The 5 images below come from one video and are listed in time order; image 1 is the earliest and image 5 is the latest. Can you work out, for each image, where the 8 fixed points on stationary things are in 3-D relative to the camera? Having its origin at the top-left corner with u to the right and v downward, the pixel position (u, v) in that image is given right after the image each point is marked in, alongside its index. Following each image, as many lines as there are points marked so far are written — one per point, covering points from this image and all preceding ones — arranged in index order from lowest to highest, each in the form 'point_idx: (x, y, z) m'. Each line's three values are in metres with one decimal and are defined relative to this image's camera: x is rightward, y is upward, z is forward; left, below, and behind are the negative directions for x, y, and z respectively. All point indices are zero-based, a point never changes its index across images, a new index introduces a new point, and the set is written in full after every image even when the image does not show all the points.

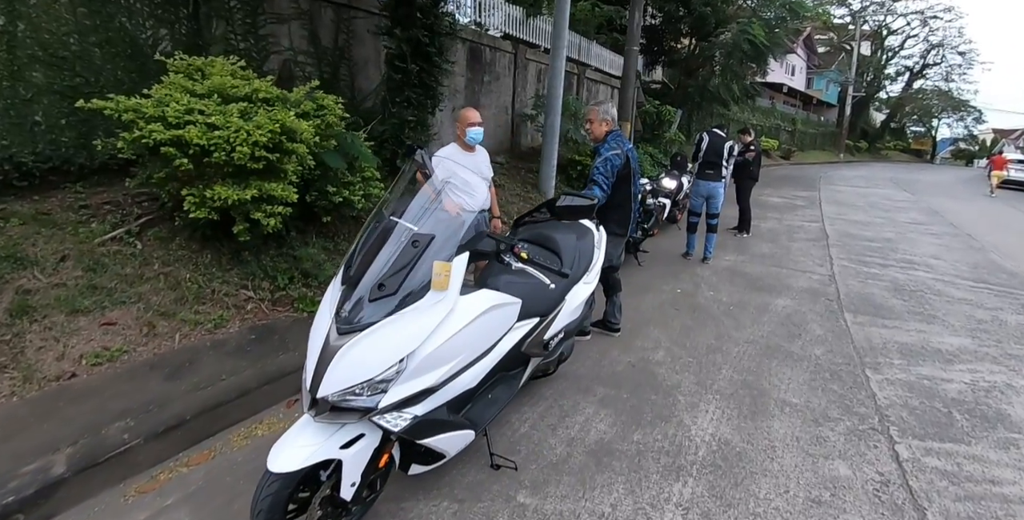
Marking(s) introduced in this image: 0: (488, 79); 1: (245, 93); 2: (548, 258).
0: (-0.4, +3.2, +9.4) m
1: (-2.1, +1.3, +4.2) m
2: (+0.2, 0.0, +2.6) m
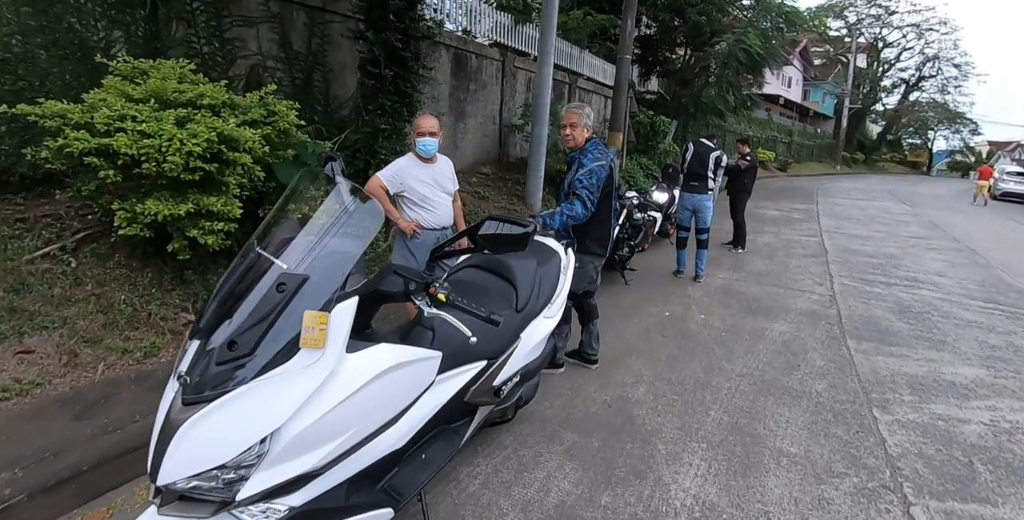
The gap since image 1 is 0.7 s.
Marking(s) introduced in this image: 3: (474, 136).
0: (-0.6, +3.0, +9.1) m
1: (-2.4, +1.2, +3.9) m
2: (-0.1, -0.1, +2.2) m
3: (-0.7, +2.2, +9.2) m
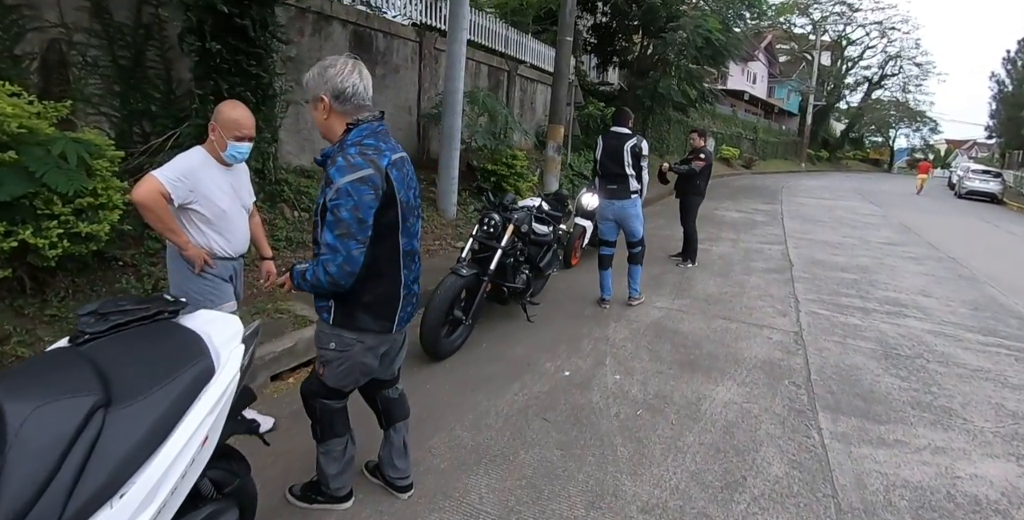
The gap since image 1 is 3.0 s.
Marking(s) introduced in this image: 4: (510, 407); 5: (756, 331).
0: (-1.9, +2.7, +7.6) m
1: (-3.3, +0.9, +2.4) m
2: (-0.9, -0.4, +0.9) m
3: (-1.9, +1.9, +7.8) m
4: (0.0, -0.8, +2.7) m
5: (+1.8, -0.5, +3.9) m
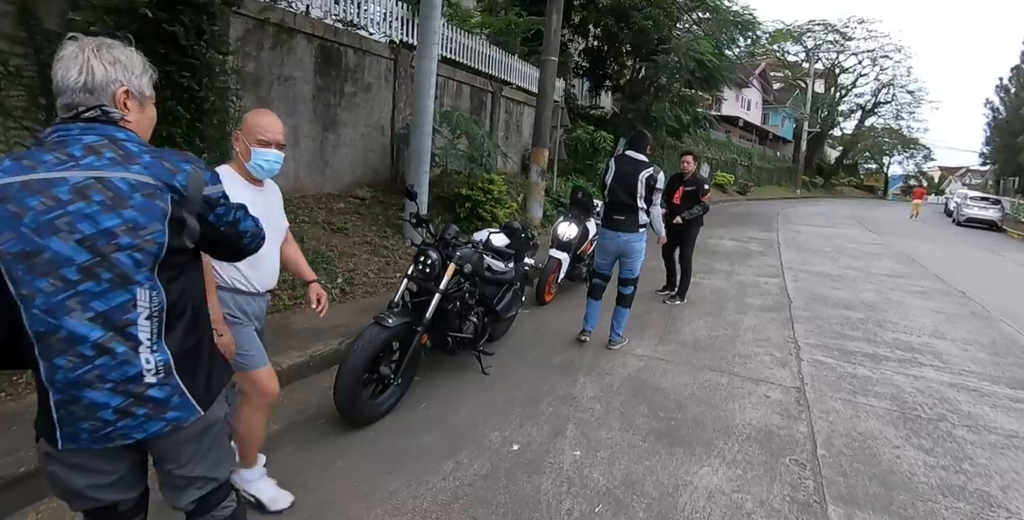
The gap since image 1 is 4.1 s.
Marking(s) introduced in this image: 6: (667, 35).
0: (-2.2, +2.3, +7.2) m
1: (-3.6, +0.7, +1.8) m
2: (-1.2, -0.5, +0.3) m
3: (-2.2, +1.5, +7.3) m
4: (-0.3, -1.0, +2.1) m
5: (+1.5, -0.8, +3.3) m
6: (+3.8, +5.5, +12.9) m
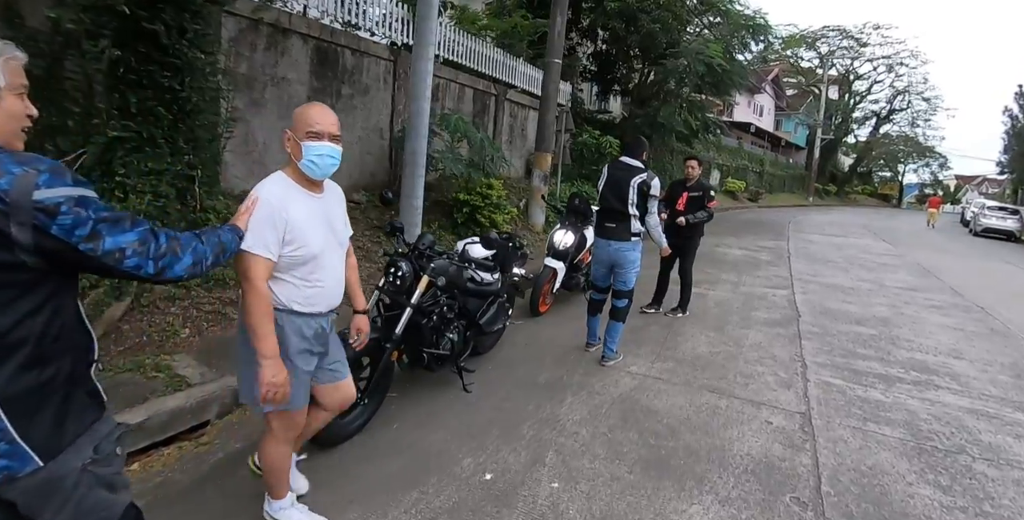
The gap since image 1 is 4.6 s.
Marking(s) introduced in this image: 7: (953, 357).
0: (-2.2, +2.2, +7.0) m
1: (-3.7, +0.7, +1.7) m
2: (-1.4, -0.5, +0.1) m
3: (-2.2, +1.4, +7.1) m
4: (-0.4, -1.0, +1.9) m
5: (+1.4, -0.9, +3.1) m
6: (+4.0, +5.3, +12.7) m
7: (+3.8, -0.8, +4.6) m
